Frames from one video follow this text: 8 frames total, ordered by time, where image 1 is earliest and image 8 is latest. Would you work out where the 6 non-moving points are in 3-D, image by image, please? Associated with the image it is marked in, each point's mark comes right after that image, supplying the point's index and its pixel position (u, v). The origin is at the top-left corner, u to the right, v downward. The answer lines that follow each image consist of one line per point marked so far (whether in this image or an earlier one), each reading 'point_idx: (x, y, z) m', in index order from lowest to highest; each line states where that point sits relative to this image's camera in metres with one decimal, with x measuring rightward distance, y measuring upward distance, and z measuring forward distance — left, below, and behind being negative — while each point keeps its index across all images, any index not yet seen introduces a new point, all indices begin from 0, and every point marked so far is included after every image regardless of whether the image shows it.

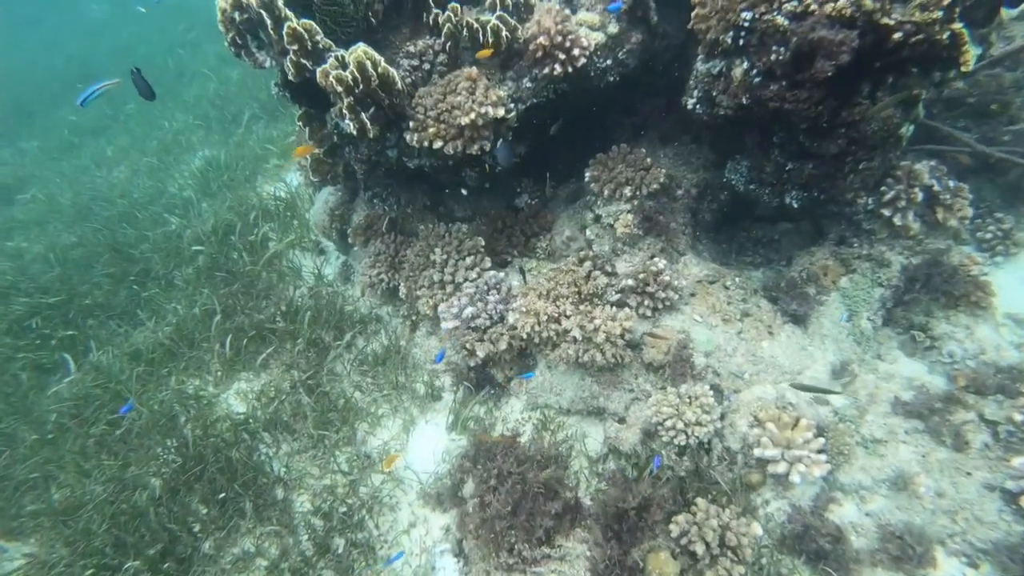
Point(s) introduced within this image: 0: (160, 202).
0: (-5.0, +1.2, +9.8) m
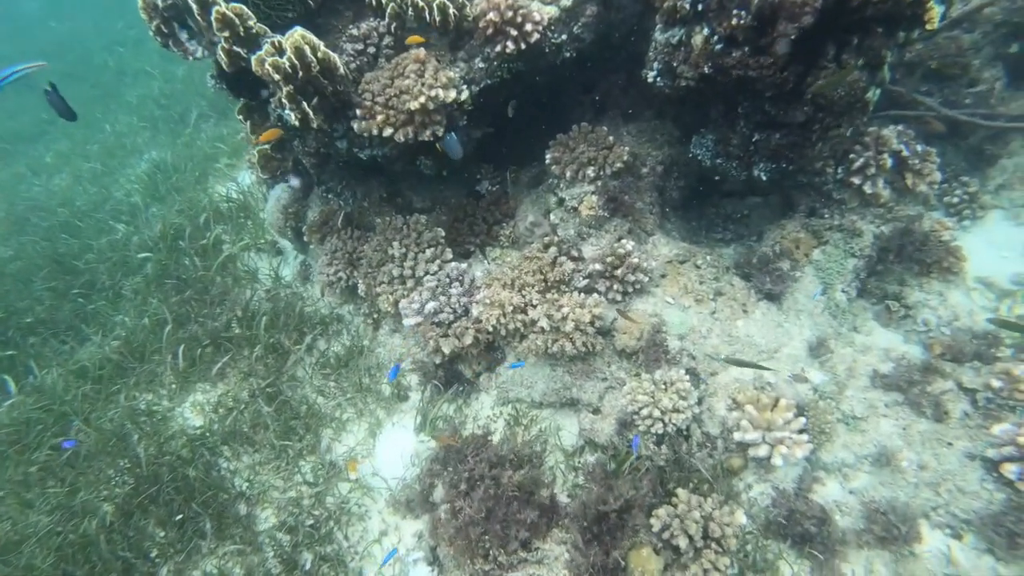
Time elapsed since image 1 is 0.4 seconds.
0: (-5.5, +1.1, +9.3) m
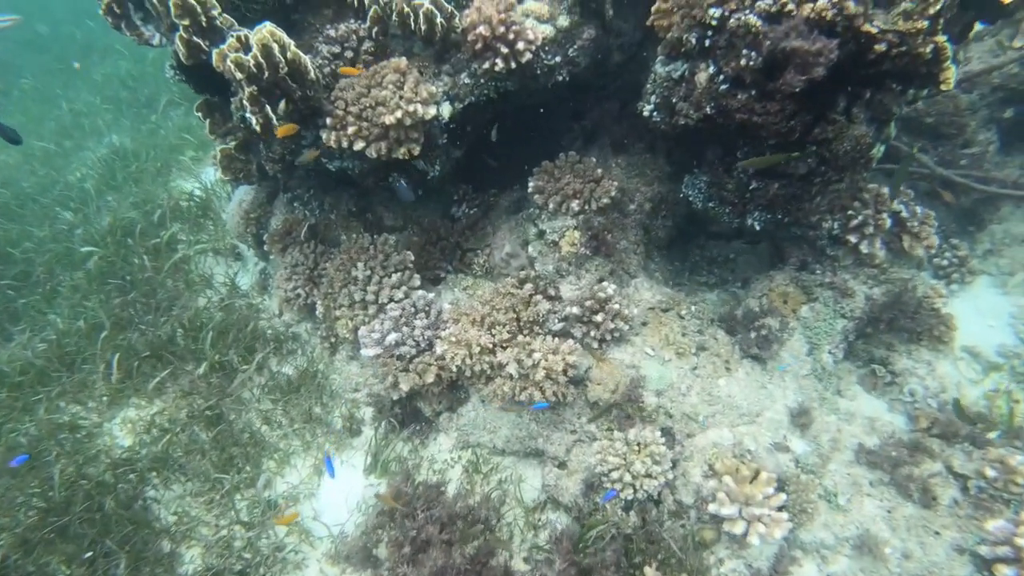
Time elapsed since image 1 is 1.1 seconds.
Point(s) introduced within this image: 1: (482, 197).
0: (-5.8, +1.2, +8.7) m
1: (-0.3, +0.8, +6.0) m
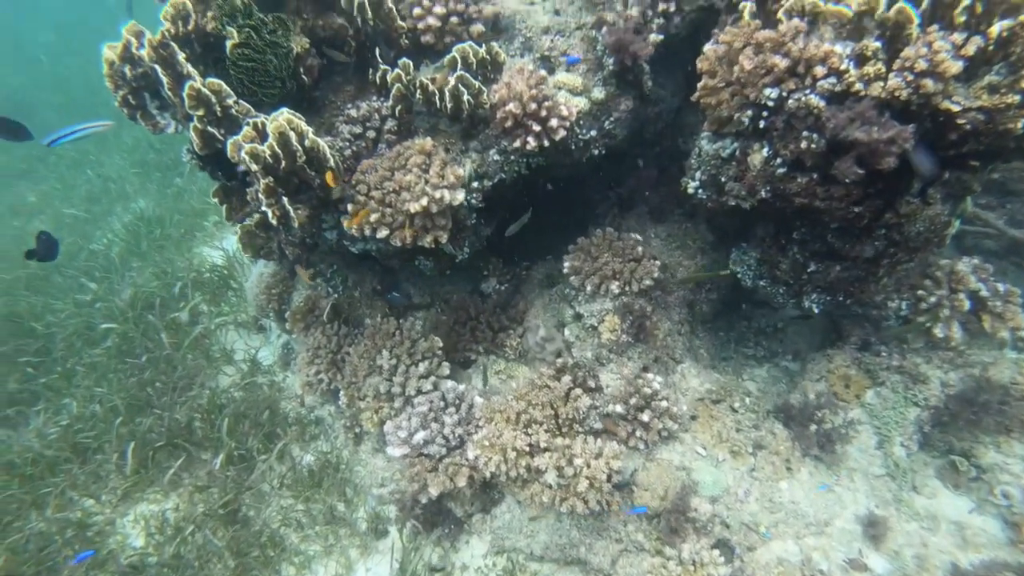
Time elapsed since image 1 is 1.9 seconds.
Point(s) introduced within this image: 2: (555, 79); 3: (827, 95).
0: (-5.4, +0.3, +8.6) m
1: (0.0, +0.1, +5.7) m
2: (+0.3, +1.4, +4.5) m
3: (+1.5, +0.9, +3.2) m
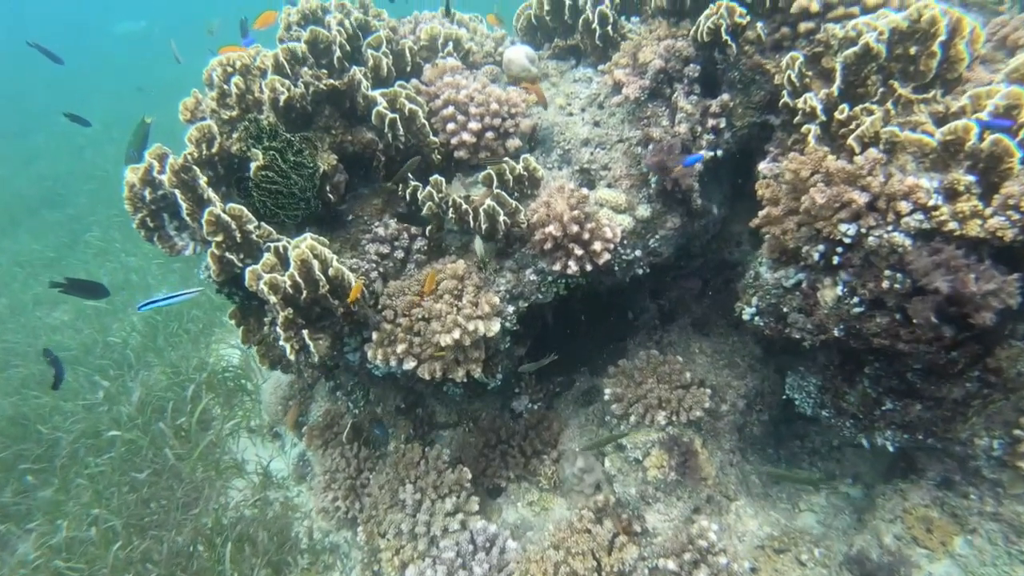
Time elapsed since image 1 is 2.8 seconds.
0: (-5.1, -0.9, +8.3) m
1: (+0.3, -0.8, +5.3) m
2: (+0.5, +0.6, +4.2) m
3: (+1.7, +0.2, +2.9) m
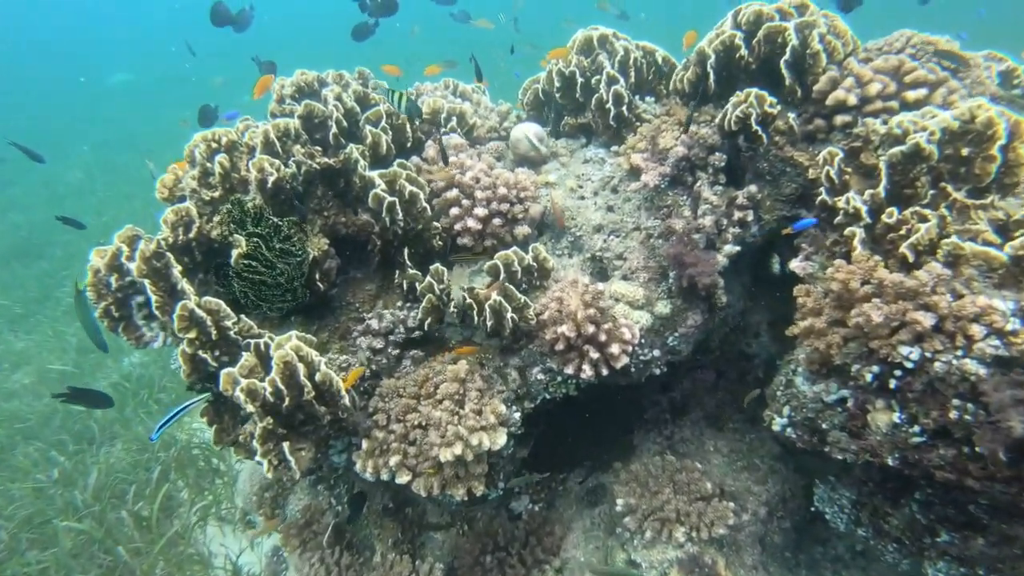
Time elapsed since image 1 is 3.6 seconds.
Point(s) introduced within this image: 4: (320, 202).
0: (-5.2, -1.6, +7.7) m
1: (+0.2, -1.4, +4.8) m
2: (+0.6, 0.0, +3.9) m
3: (+1.8, -0.3, +2.5) m
4: (-1.1, +0.5, +3.8) m
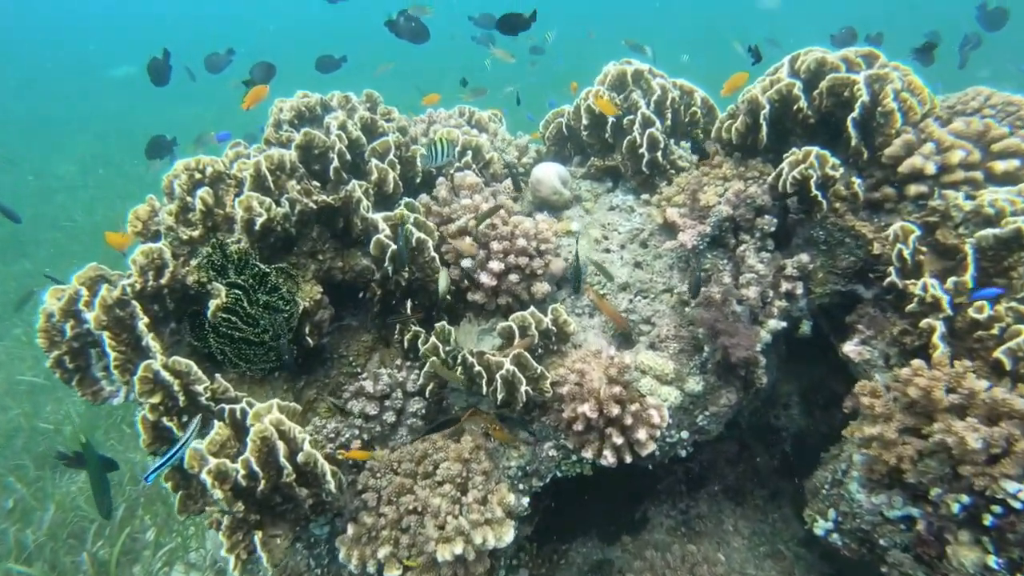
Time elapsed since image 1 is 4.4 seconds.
0: (-5.2, -1.7, +7.2) m
1: (+0.2, -1.8, +4.4) m
2: (+0.6, -0.4, +3.4) m
3: (+1.8, -0.7, +2.1) m
4: (-1.0, +0.2, +3.3) m
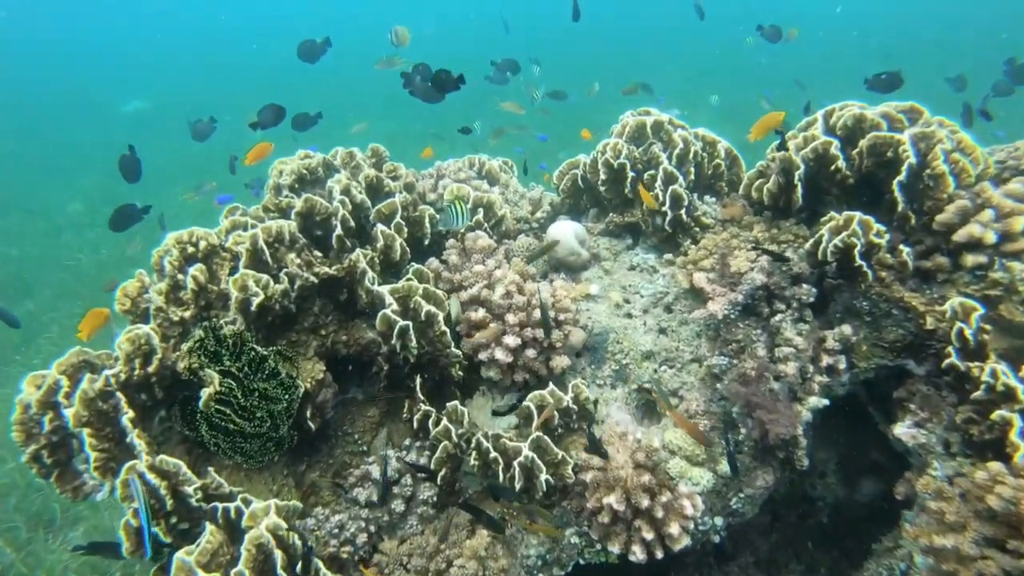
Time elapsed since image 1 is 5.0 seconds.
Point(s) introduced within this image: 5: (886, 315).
0: (-5.1, -2.2, +6.9) m
1: (+0.3, -2.1, +4.1) m
2: (+0.7, -0.7, +3.1) m
3: (+1.9, -1.0, +1.8) m
4: (-0.9, -0.1, +3.1) m
5: (+1.6, -0.1, +2.9) m
